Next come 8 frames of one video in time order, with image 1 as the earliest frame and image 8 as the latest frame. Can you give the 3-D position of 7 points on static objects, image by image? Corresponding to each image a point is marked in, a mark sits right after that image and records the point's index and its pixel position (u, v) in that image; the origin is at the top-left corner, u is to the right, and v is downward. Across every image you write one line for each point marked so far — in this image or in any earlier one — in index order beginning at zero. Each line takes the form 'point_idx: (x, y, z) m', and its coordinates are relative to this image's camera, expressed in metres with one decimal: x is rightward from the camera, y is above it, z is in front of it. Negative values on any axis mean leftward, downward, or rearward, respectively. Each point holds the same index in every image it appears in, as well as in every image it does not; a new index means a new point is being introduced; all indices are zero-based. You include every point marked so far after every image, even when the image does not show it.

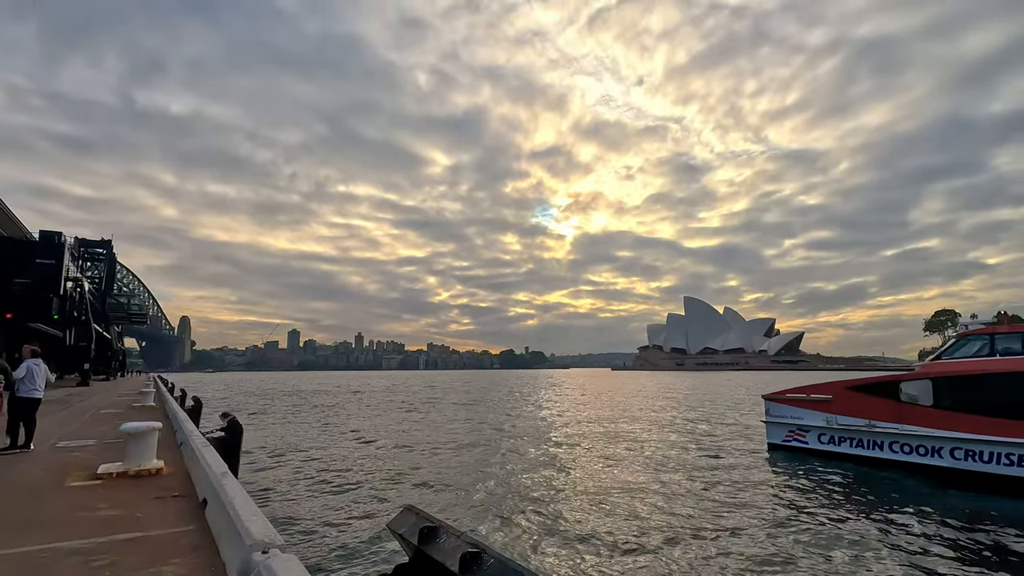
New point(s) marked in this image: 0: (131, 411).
0: (-9.4, -3.1, +13.2) m
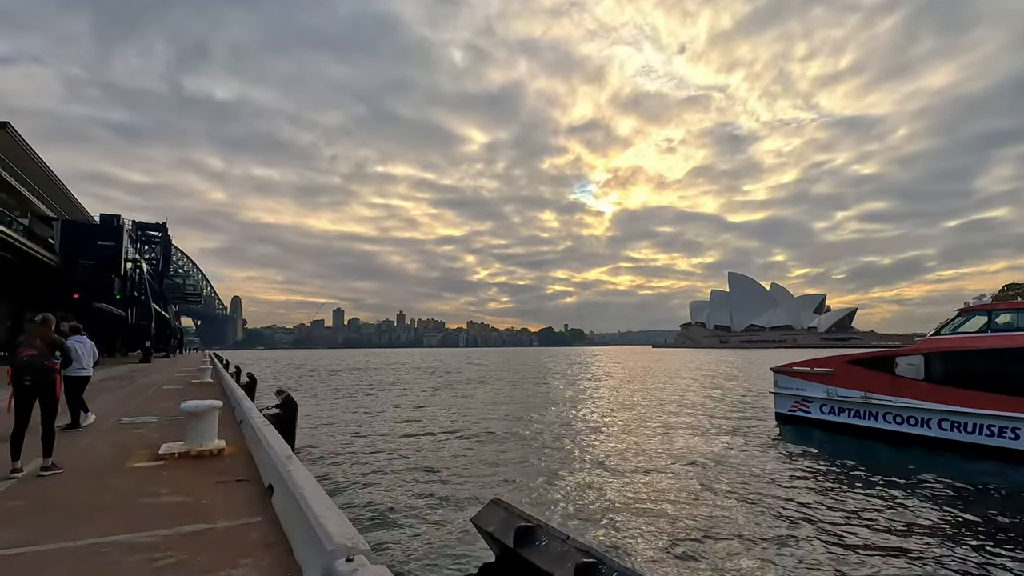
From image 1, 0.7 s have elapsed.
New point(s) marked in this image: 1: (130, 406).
0: (-8.2, -2.6, +13.6) m
1: (-6.7, -2.1, +9.3) m
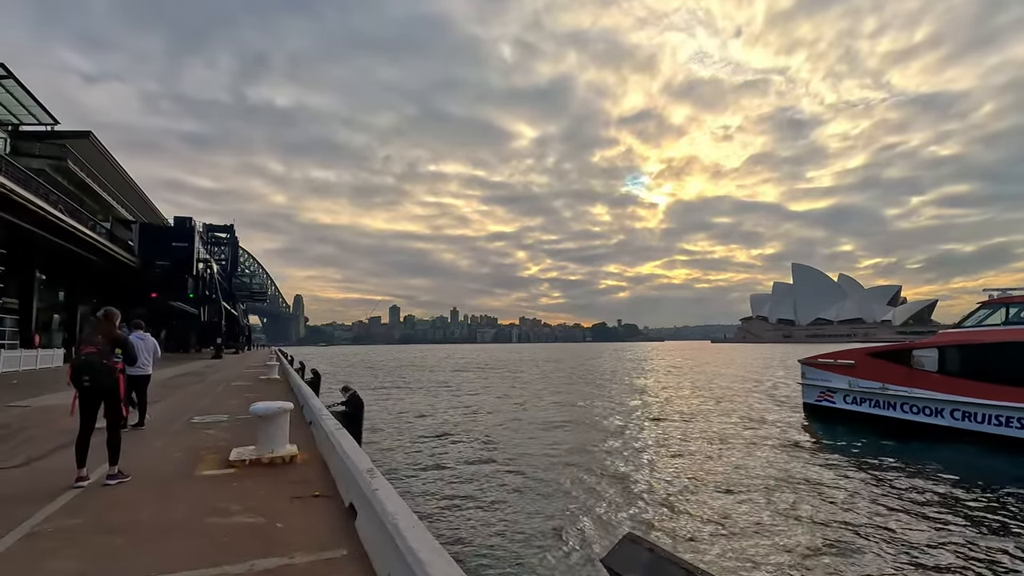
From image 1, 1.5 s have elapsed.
0: (-6.5, -2.5, +13.9) m
1: (-5.5, -2.1, +9.4) m
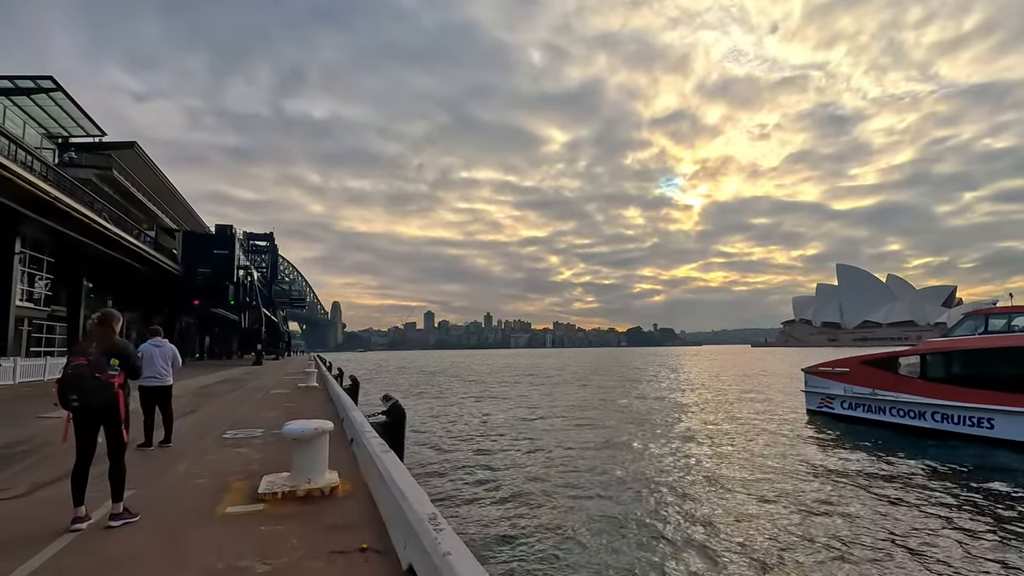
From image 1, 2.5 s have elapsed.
0: (-5.4, -2.7, +13.6) m
1: (-4.7, -2.2, +9.1) m
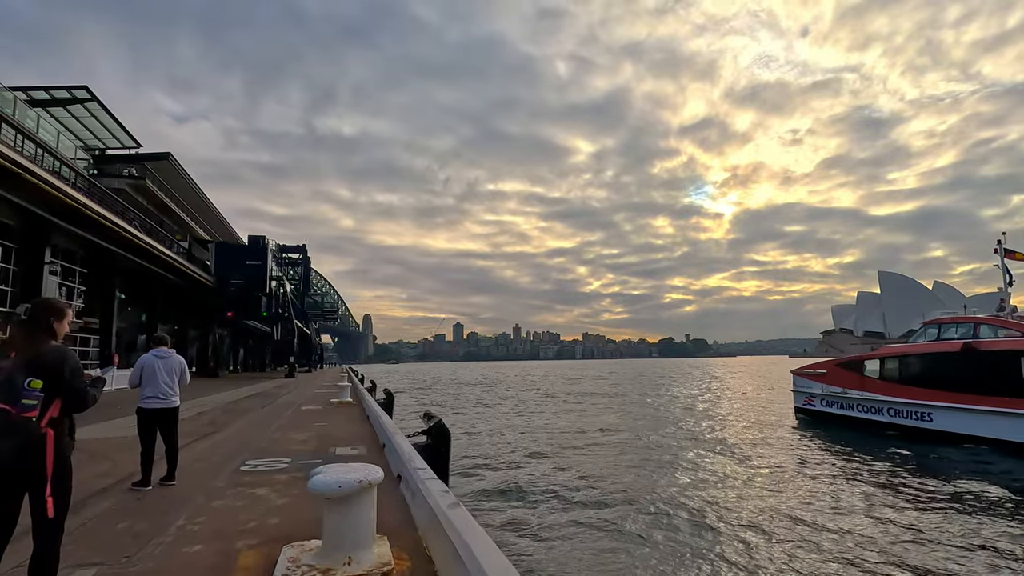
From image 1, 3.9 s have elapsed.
0: (-4.4, -2.9, +12.9) m
1: (-3.8, -2.3, +8.4) m
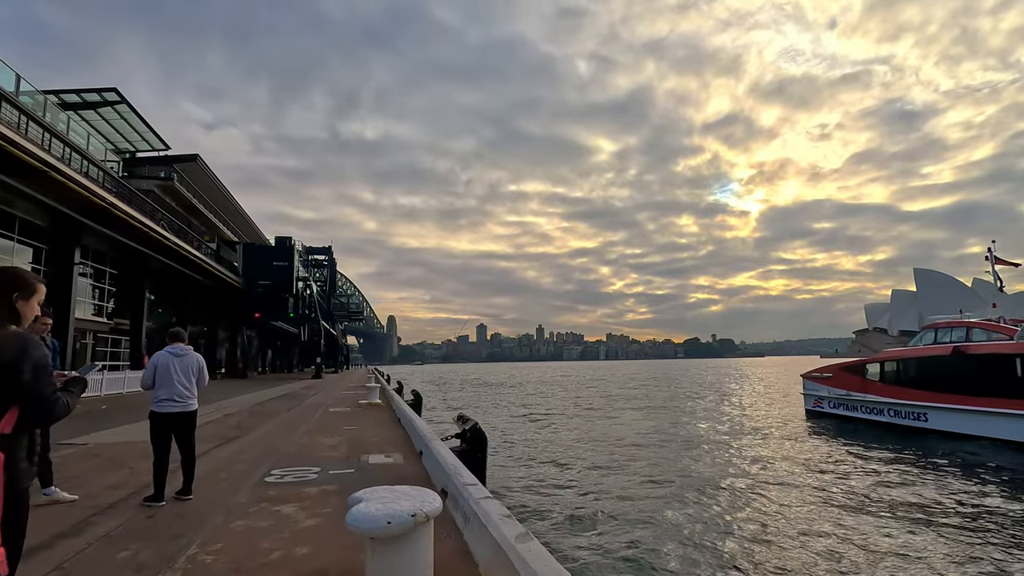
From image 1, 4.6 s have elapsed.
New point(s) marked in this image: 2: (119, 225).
0: (-3.6, -2.9, +12.6) m
1: (-3.3, -2.2, +8.1) m
2: (-10.9, +1.7, +14.7) m
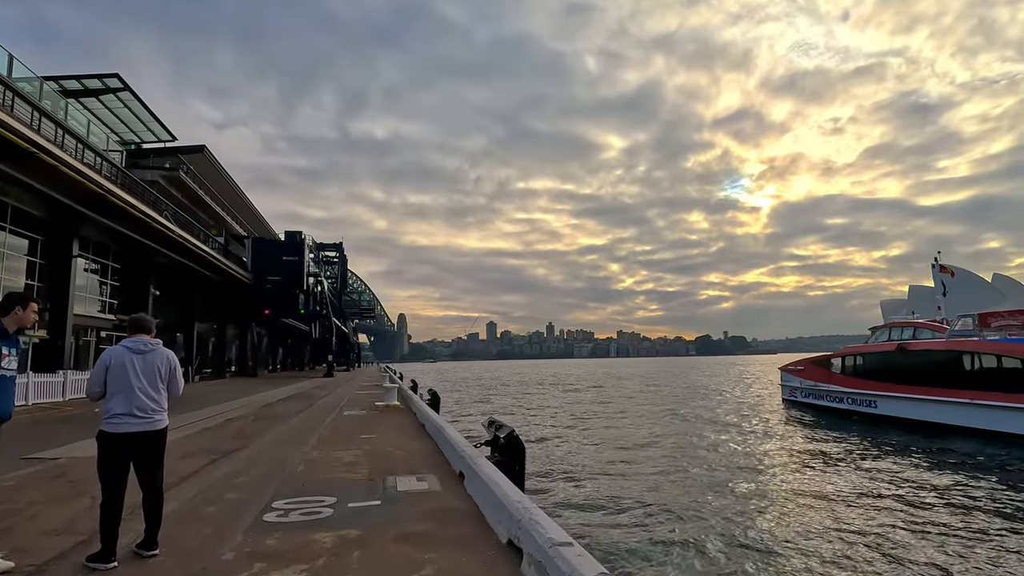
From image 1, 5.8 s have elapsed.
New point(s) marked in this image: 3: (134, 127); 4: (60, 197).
0: (-3.1, -2.7, +11.8) m
1: (-2.8, -2.1, +7.3) m
2: (-10.3, +1.9, +14.0) m
3: (-13.5, +5.7, +18.9) m
4: (-10.5, +2.0, +12.5) m
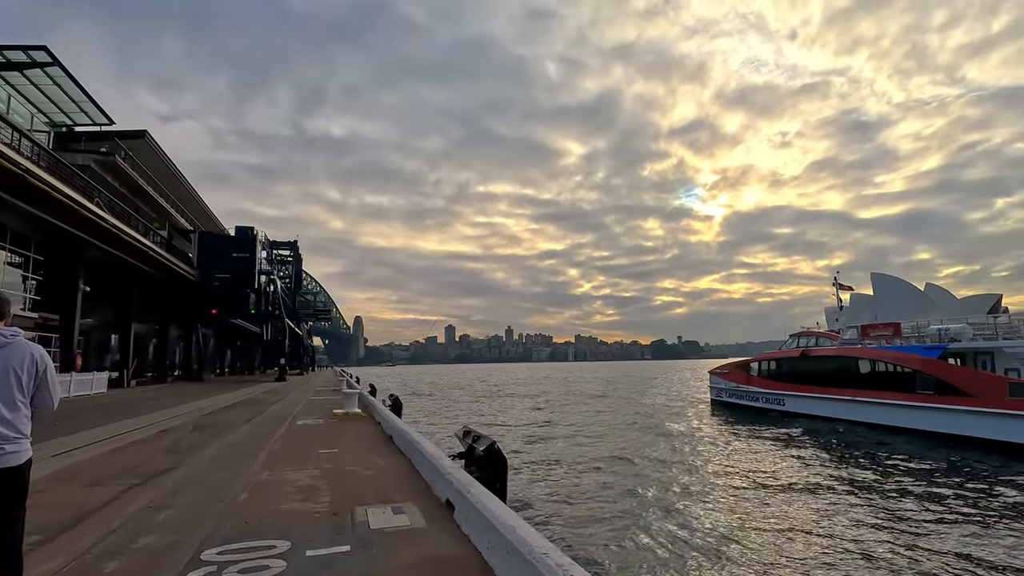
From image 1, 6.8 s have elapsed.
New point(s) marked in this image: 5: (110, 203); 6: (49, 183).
0: (-3.7, -2.7, +10.9) m
1: (-3.1, -2.0, +6.4) m
2: (-11.1, +2.0, +12.6) m
3: (-14.6, +5.8, +17.3) m
4: (-11.2, +2.2, +11.1) m
5: (-12.0, +2.4, +15.9) m
6: (-10.3, +2.3, +12.0) m
